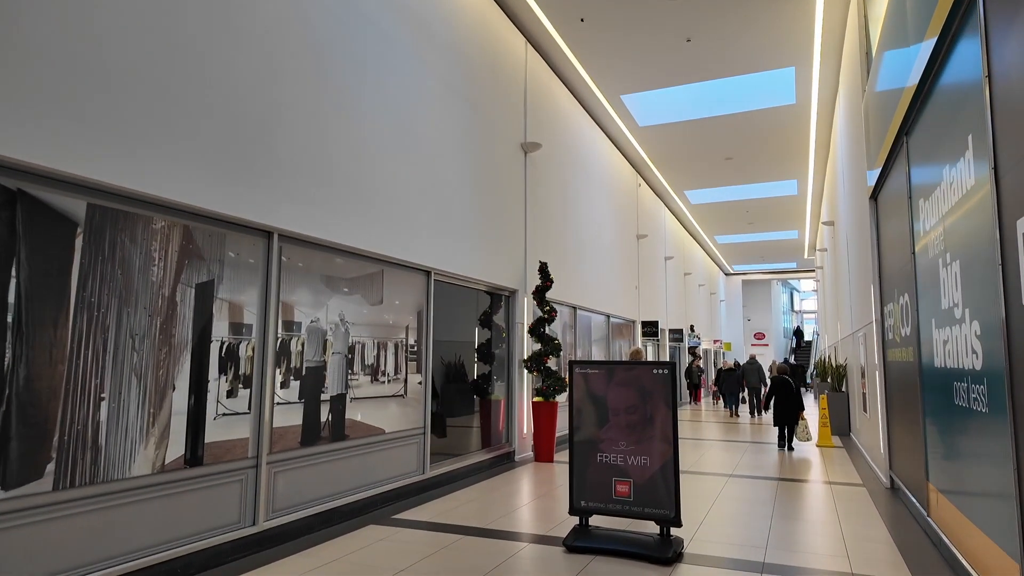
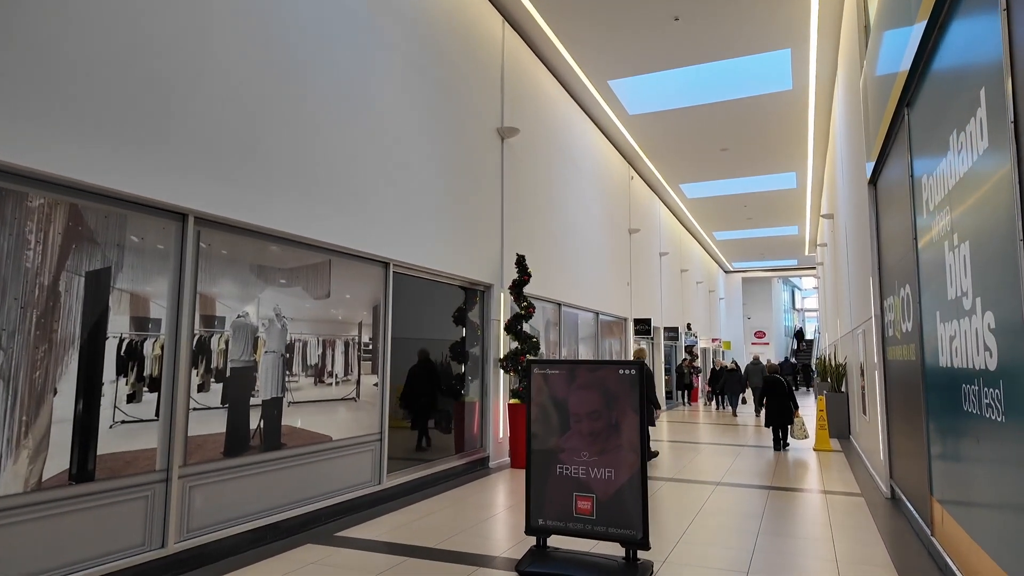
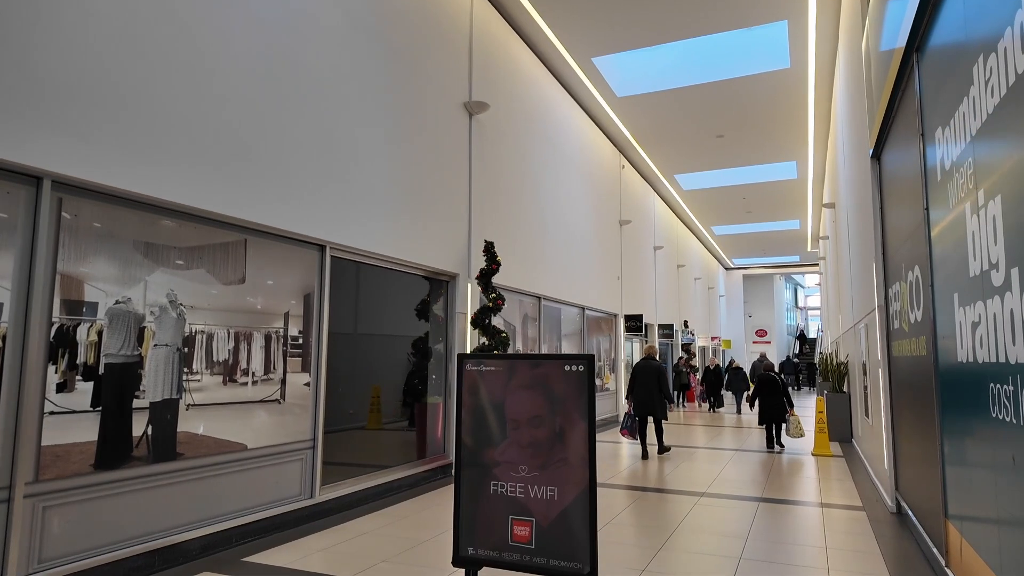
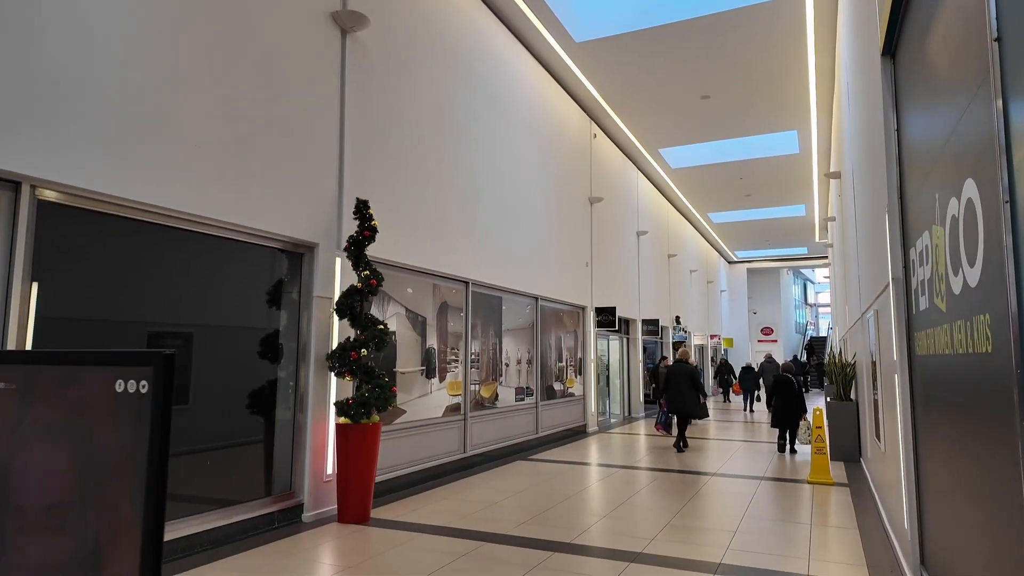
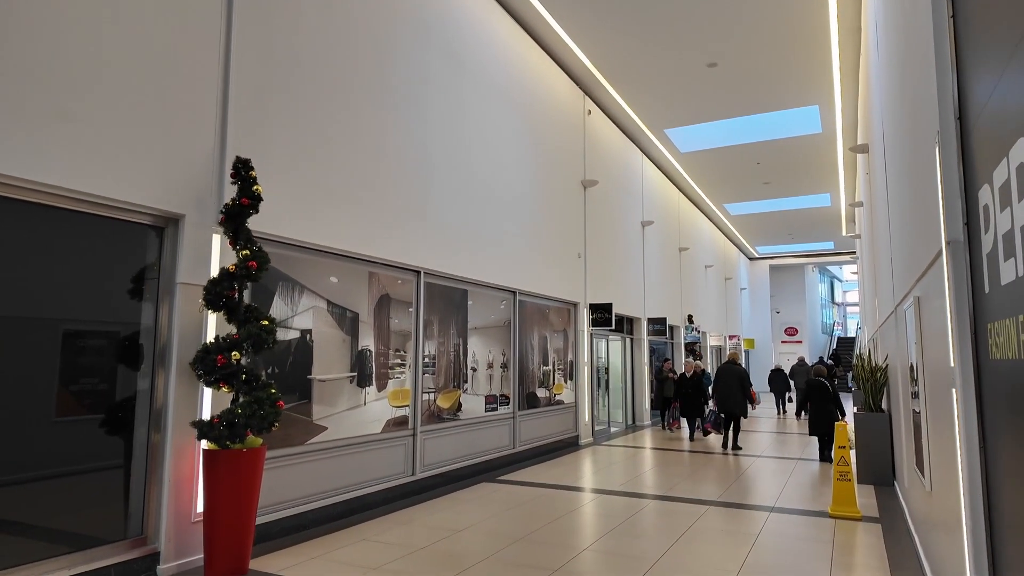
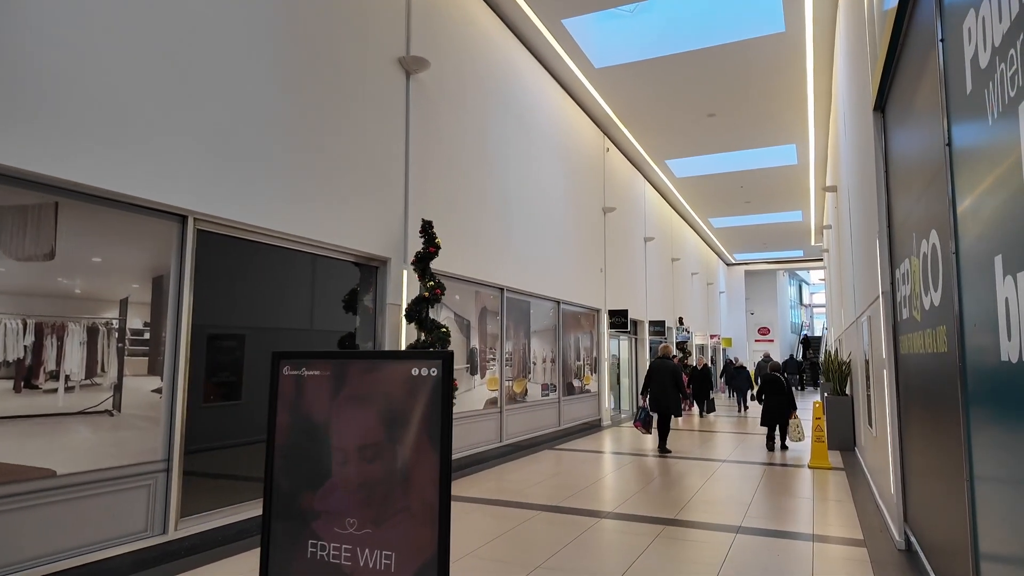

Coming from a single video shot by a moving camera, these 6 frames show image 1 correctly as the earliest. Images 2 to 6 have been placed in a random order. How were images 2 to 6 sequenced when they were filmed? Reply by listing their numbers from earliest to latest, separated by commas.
2, 3, 6, 4, 5
